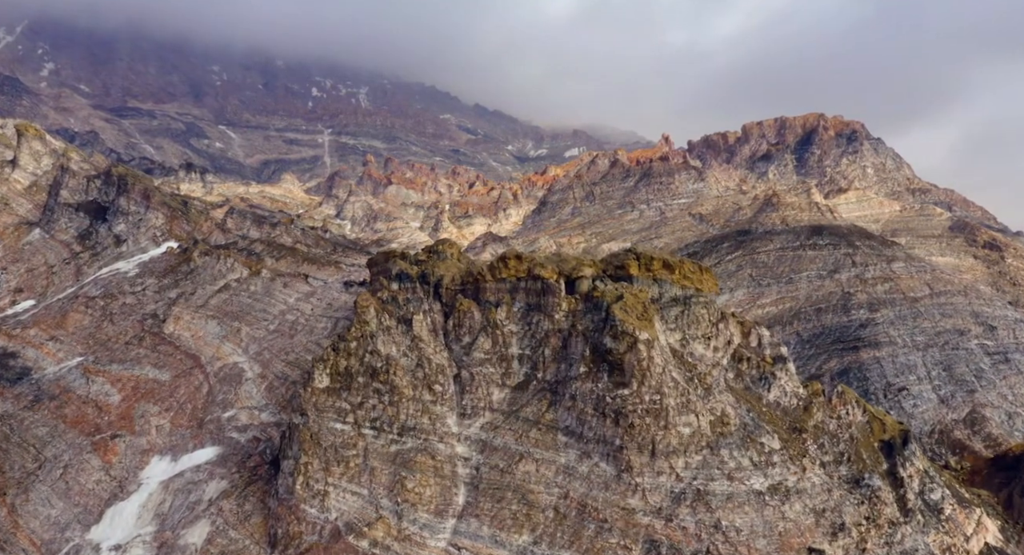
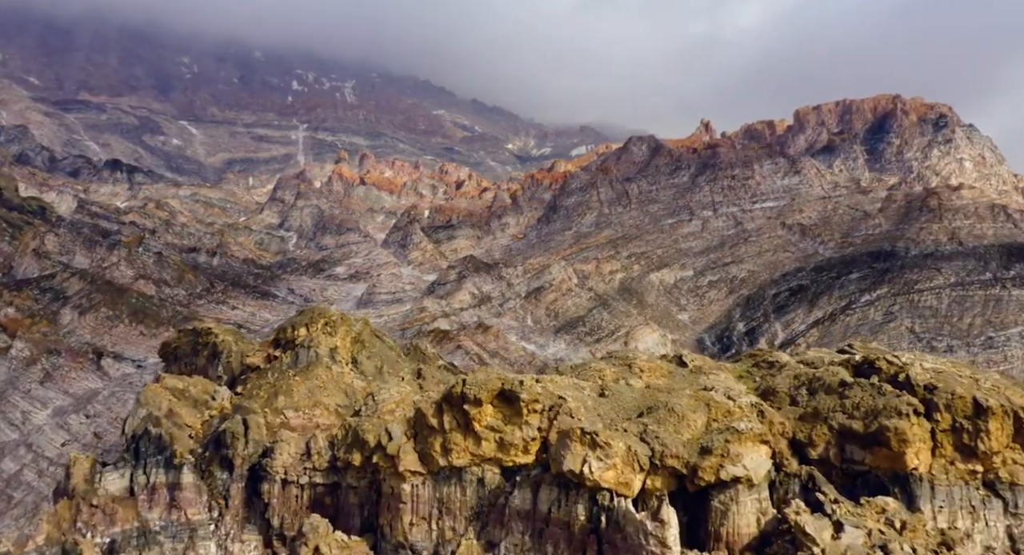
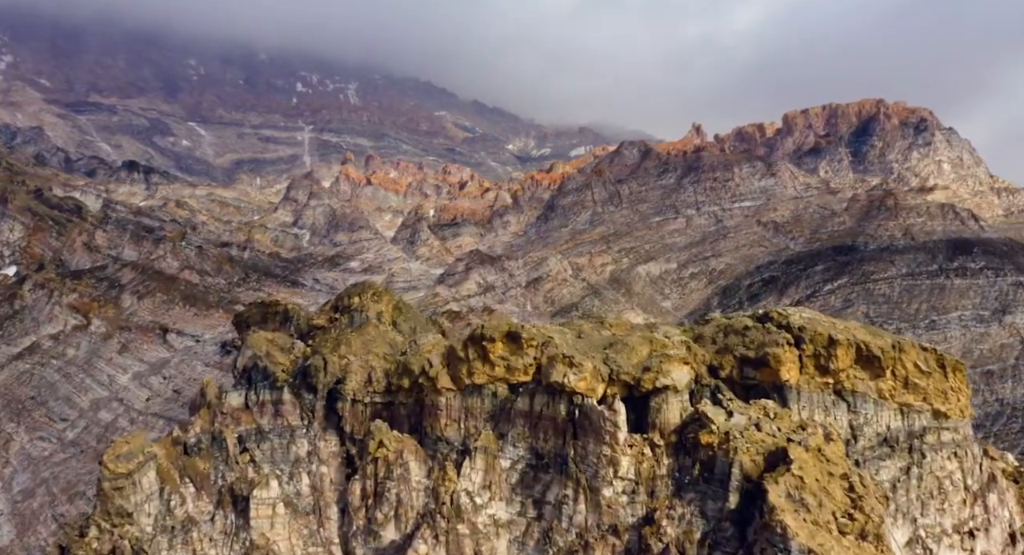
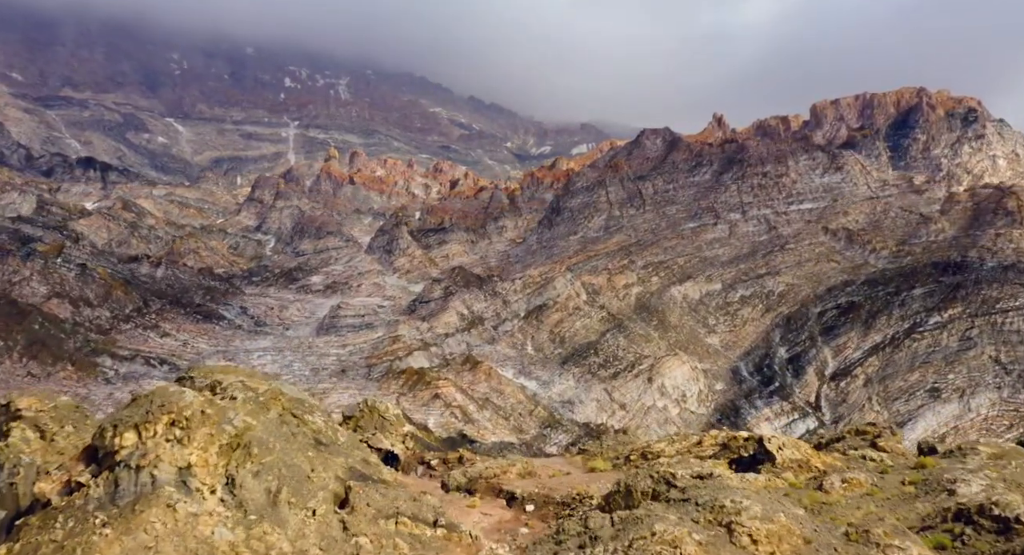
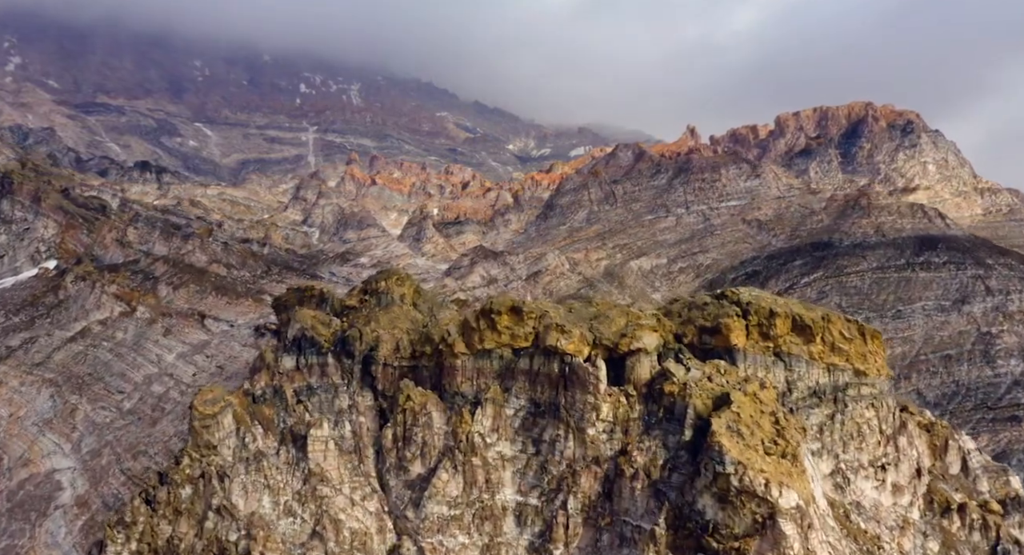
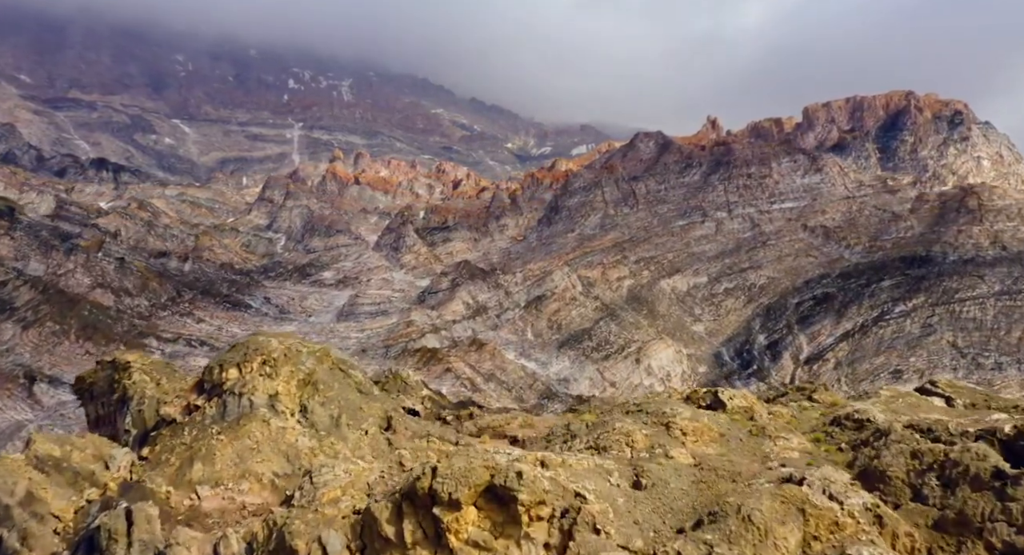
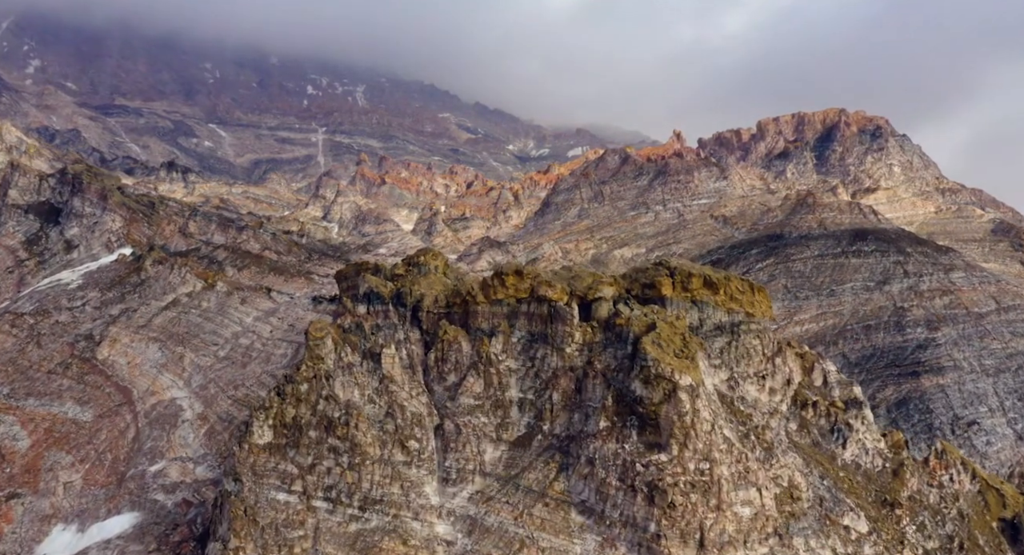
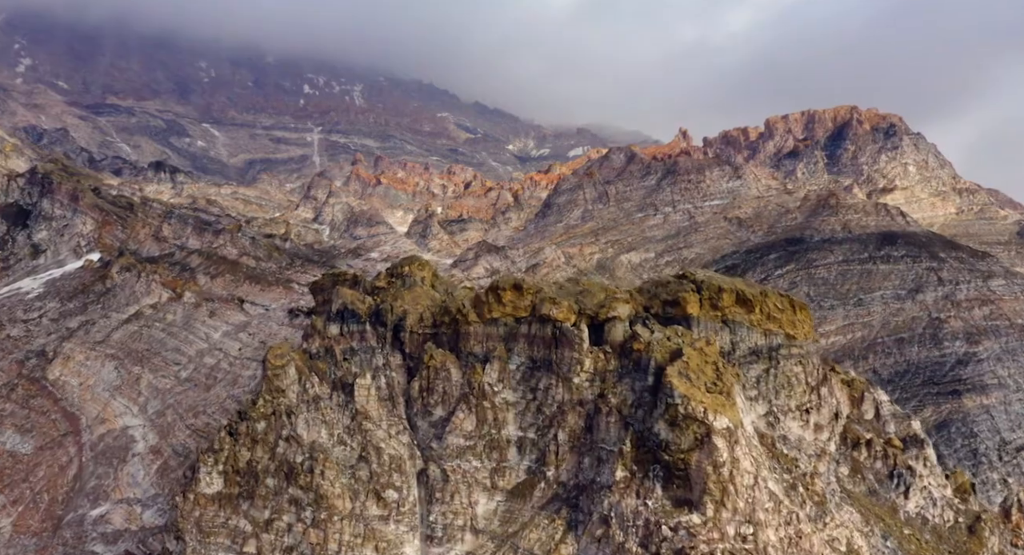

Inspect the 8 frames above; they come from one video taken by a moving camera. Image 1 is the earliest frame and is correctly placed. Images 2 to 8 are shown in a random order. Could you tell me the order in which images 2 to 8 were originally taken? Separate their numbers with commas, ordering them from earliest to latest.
7, 8, 5, 3, 2, 6, 4
